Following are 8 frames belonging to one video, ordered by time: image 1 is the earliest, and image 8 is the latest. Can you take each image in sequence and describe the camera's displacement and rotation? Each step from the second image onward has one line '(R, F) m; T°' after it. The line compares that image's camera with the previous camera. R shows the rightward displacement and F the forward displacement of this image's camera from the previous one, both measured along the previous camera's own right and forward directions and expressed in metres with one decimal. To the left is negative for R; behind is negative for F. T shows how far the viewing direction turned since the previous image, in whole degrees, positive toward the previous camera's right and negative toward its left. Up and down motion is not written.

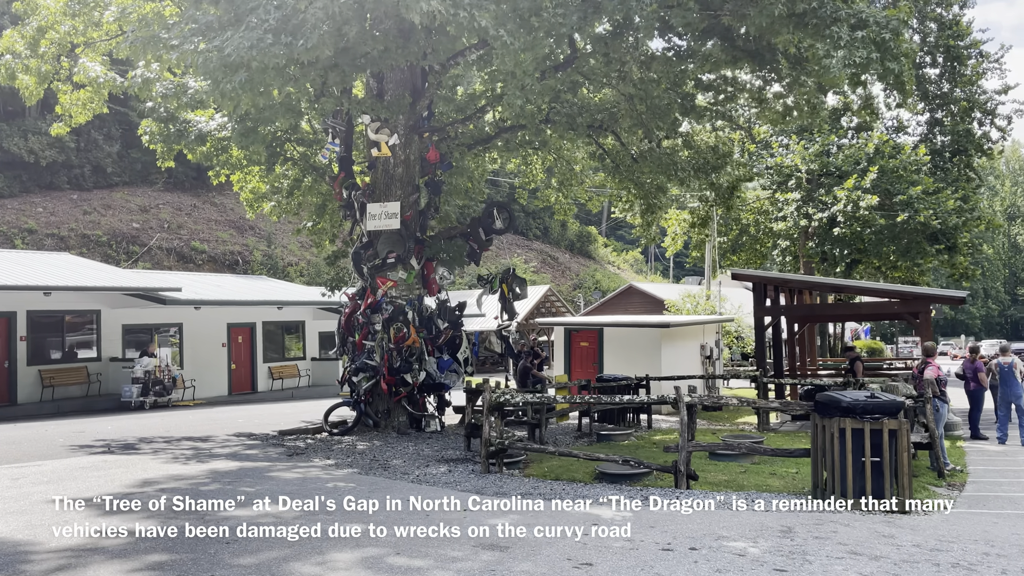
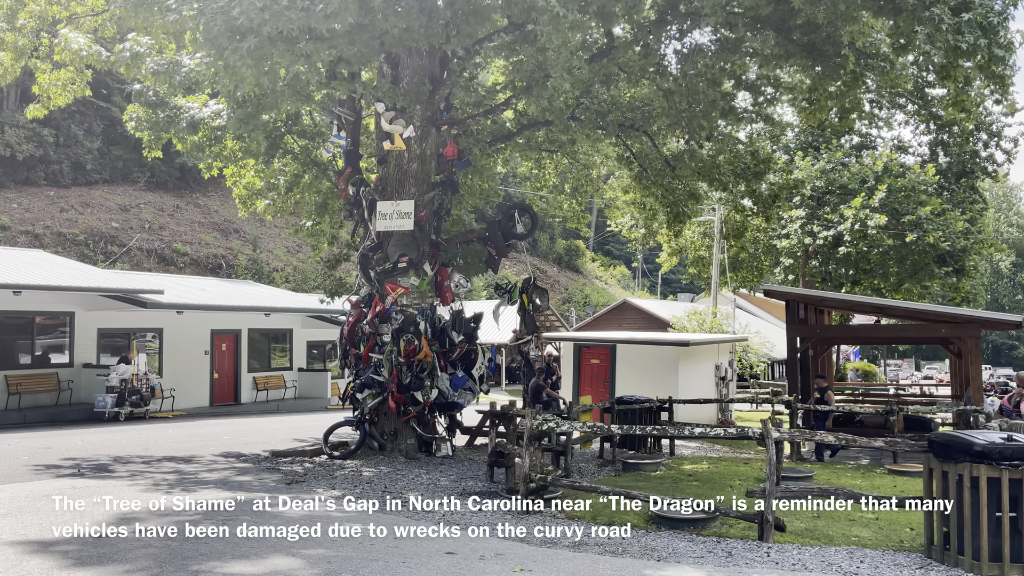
(-0.7, +1.3) m; +1°
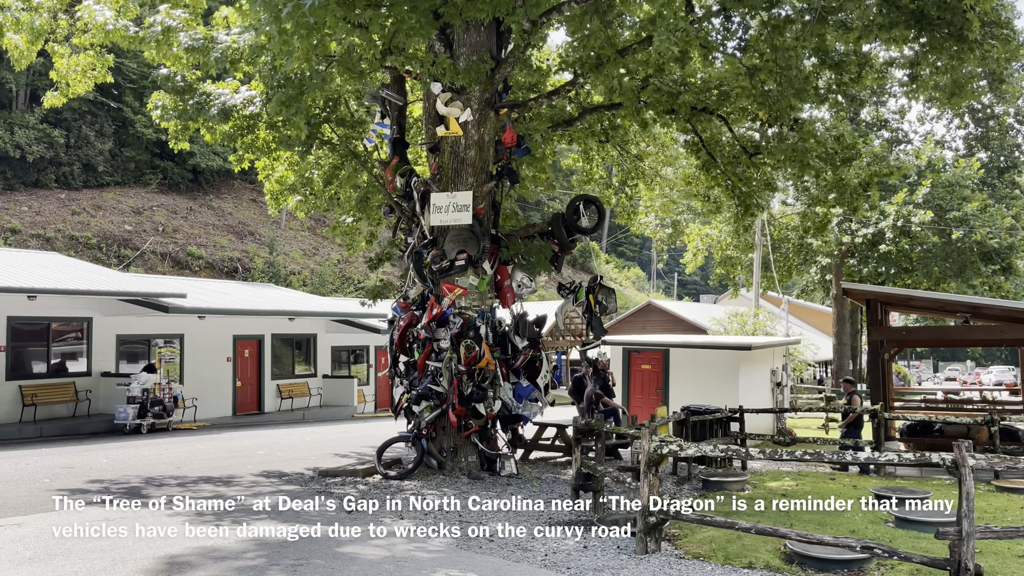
(-0.9, +1.2) m; 0°
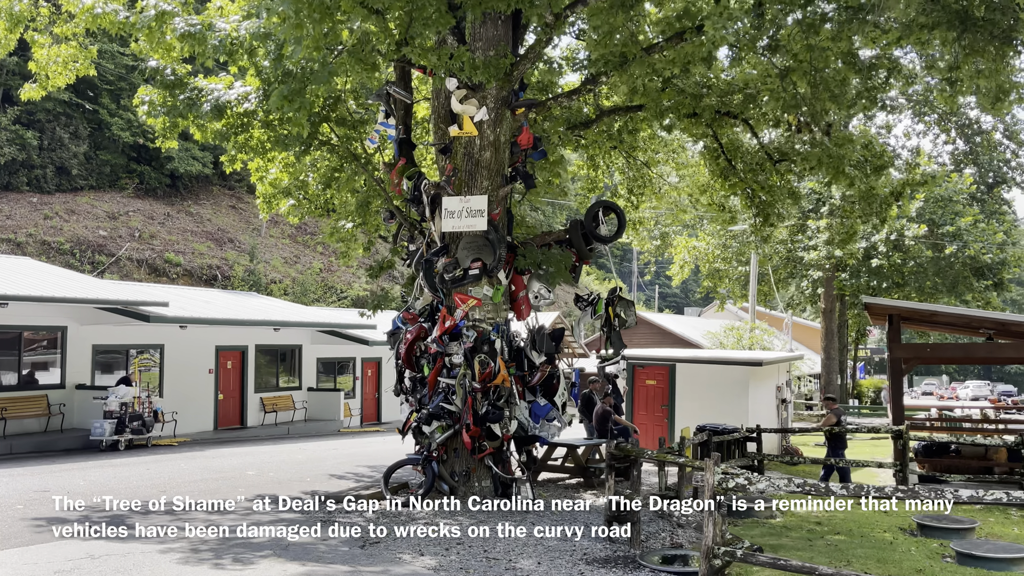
(-0.5, +0.8) m; +2°
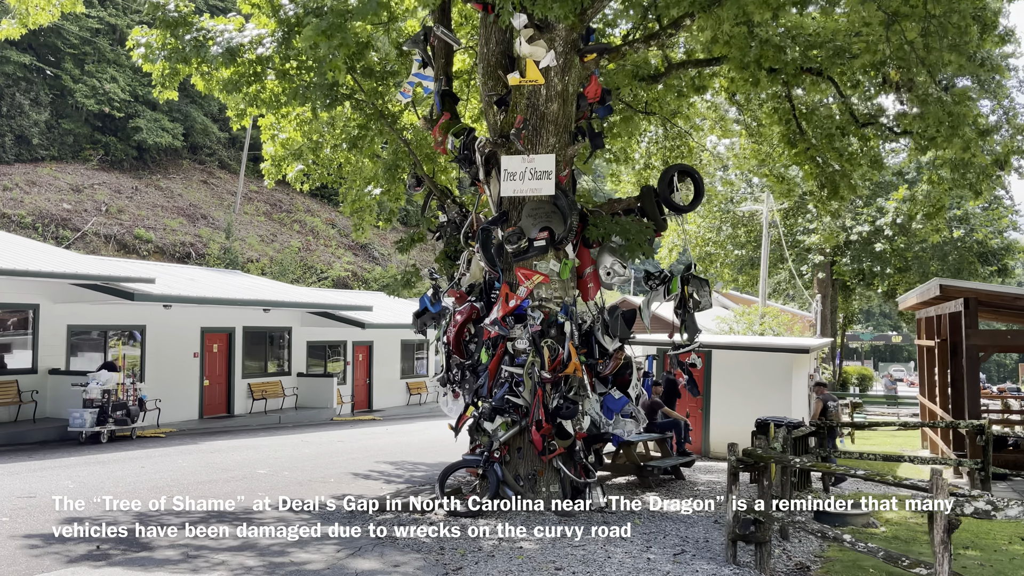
(-1.2, +1.5) m; +3°
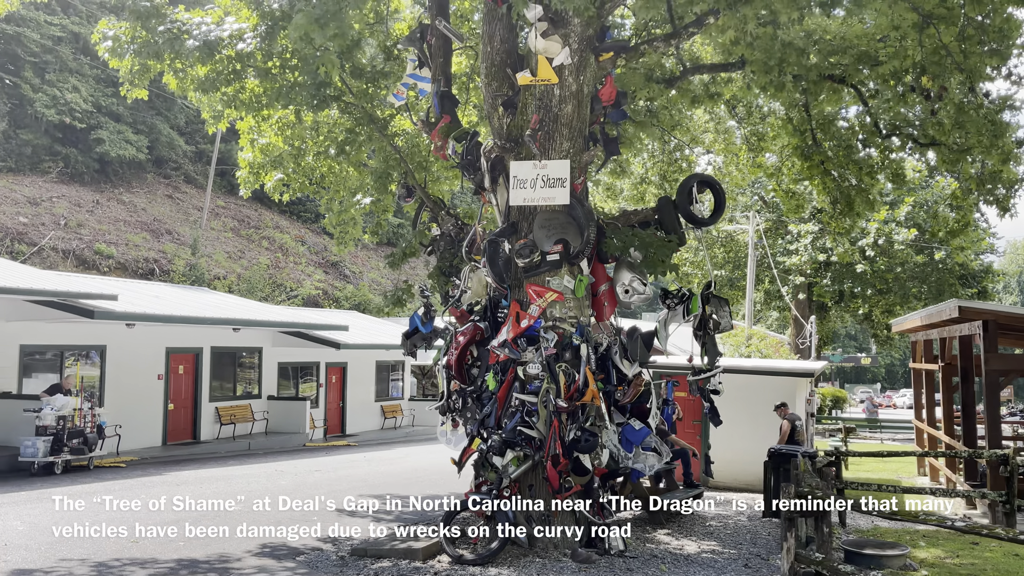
(-0.4, +0.9) m; +2°
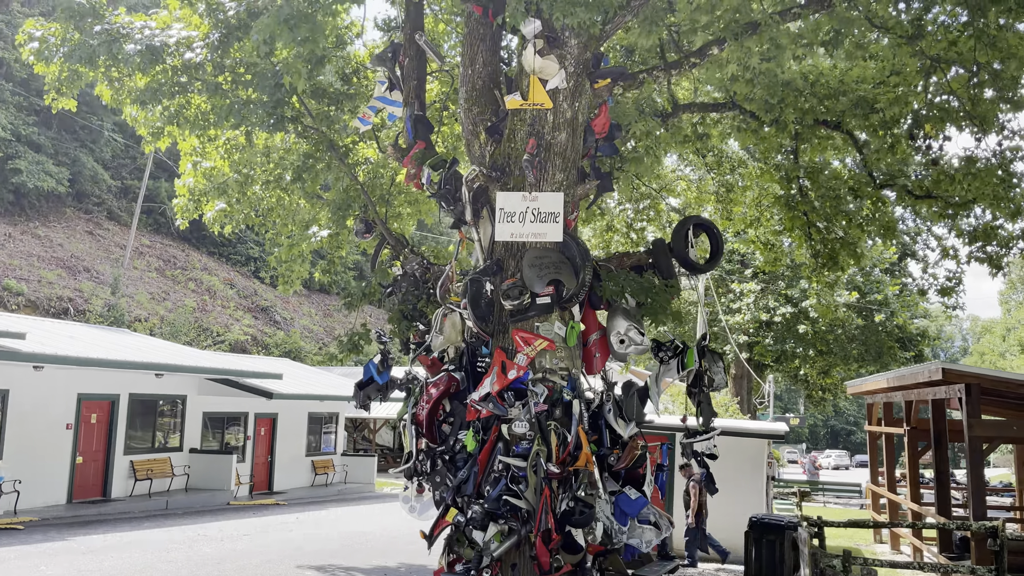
(-0.5, +1.0) m; +5°
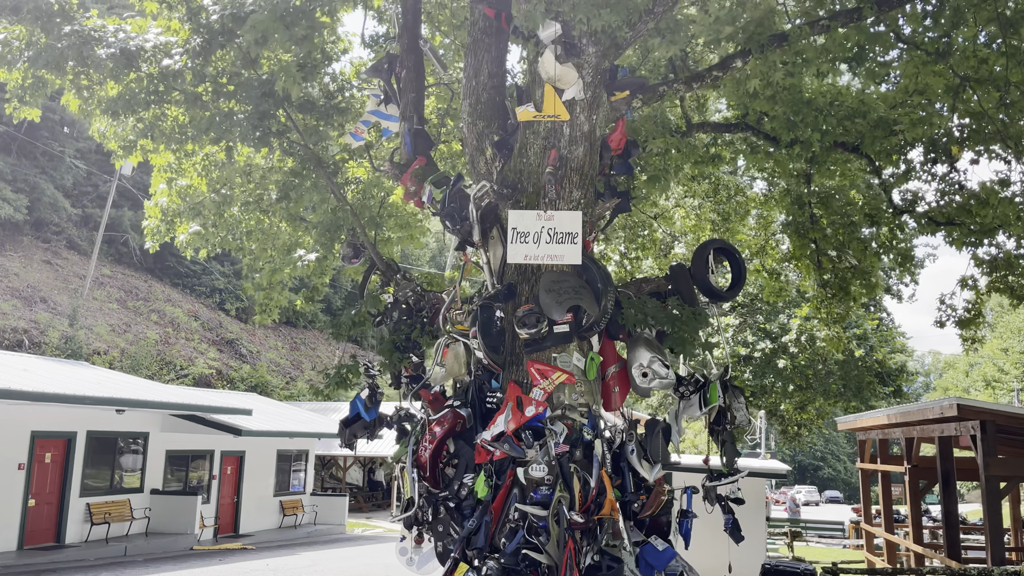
(-0.4, +0.7) m; +2°
